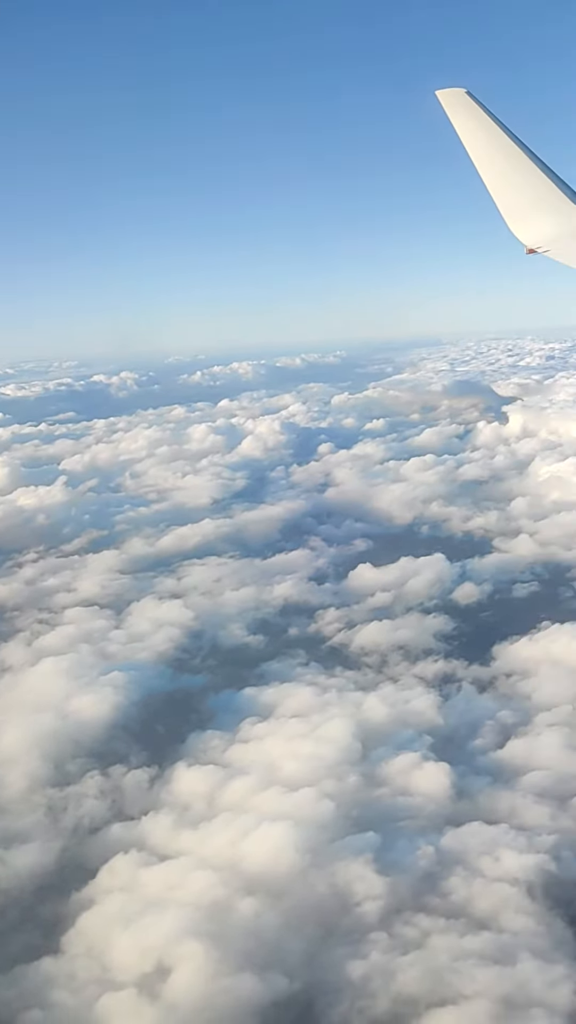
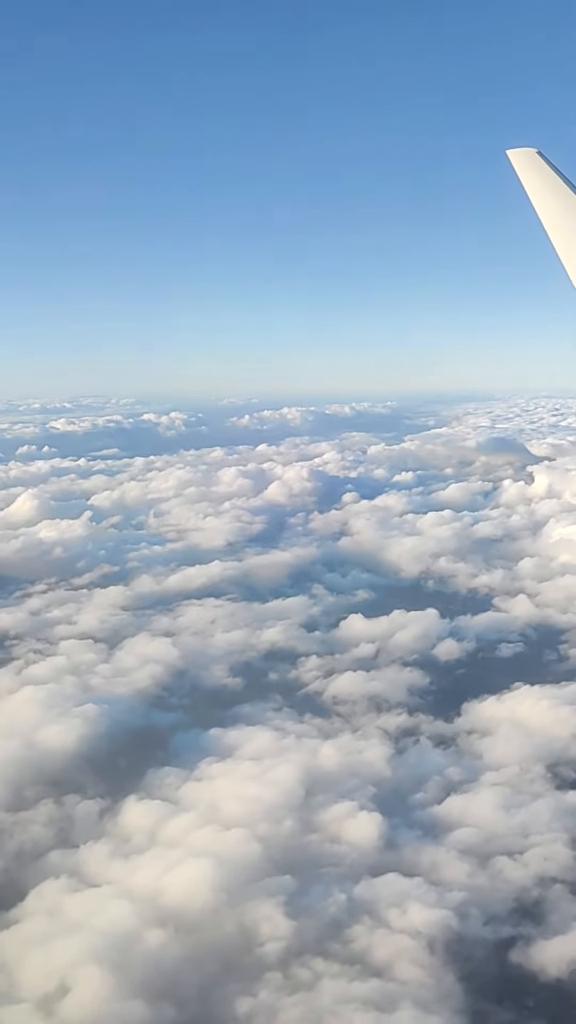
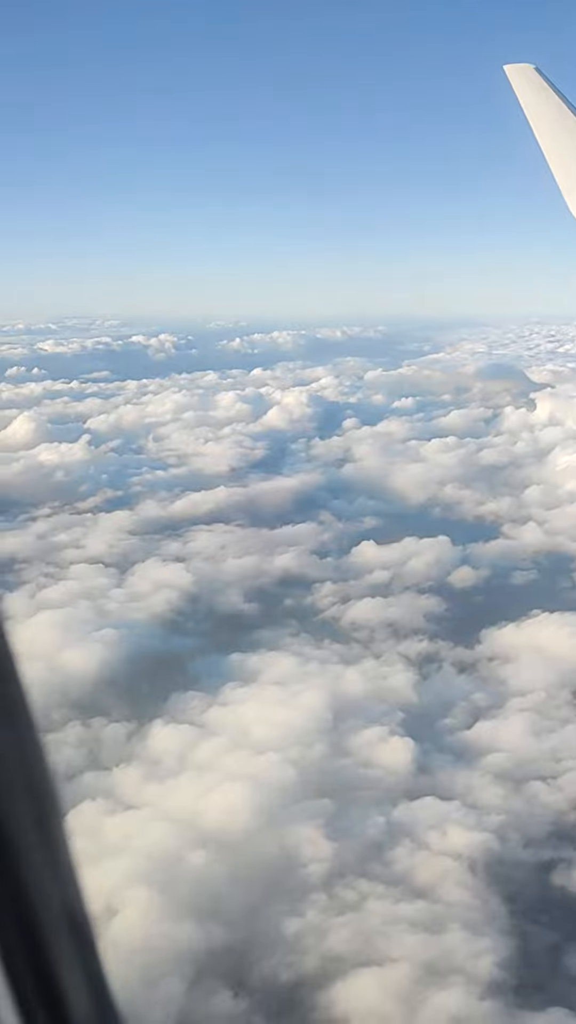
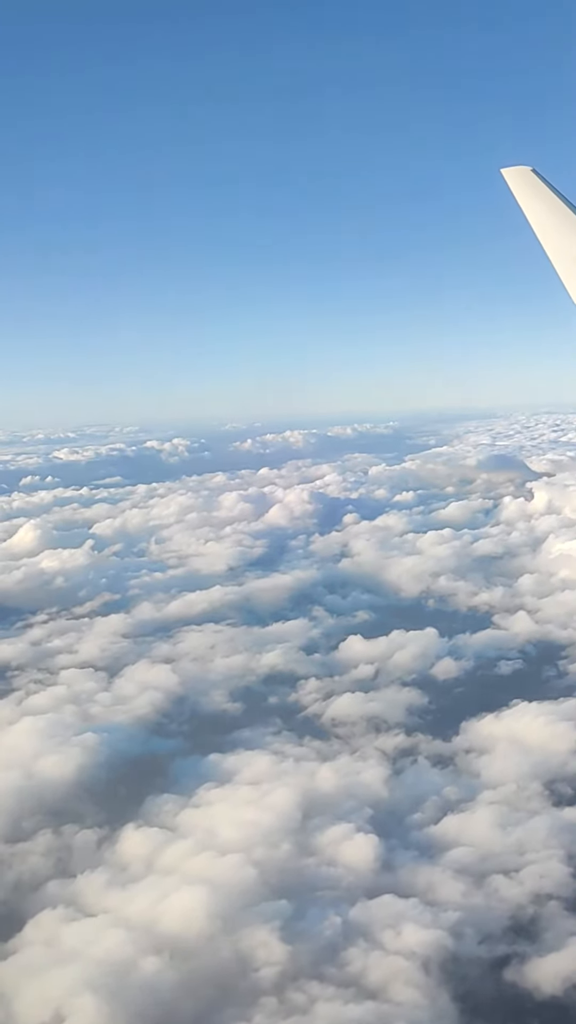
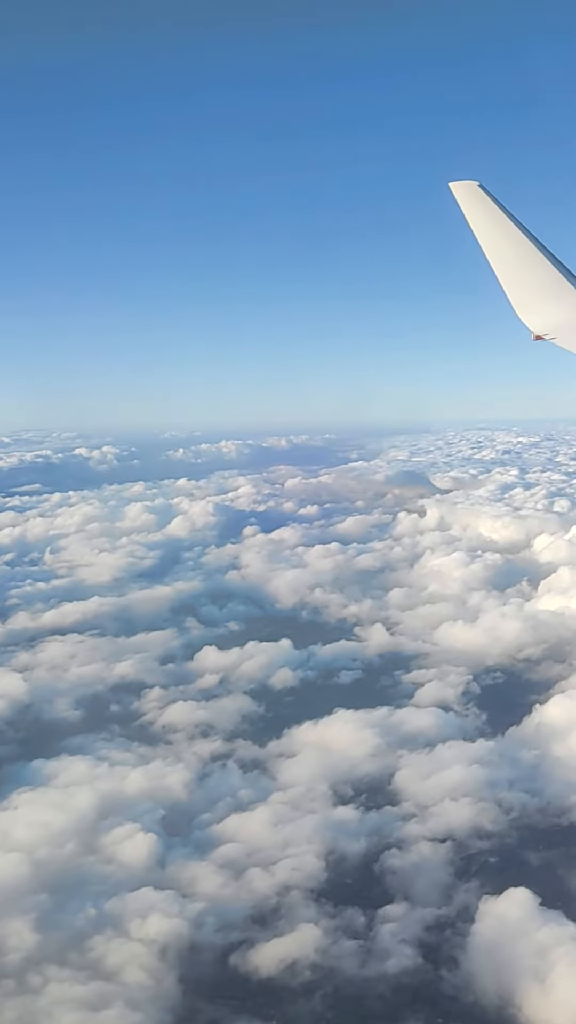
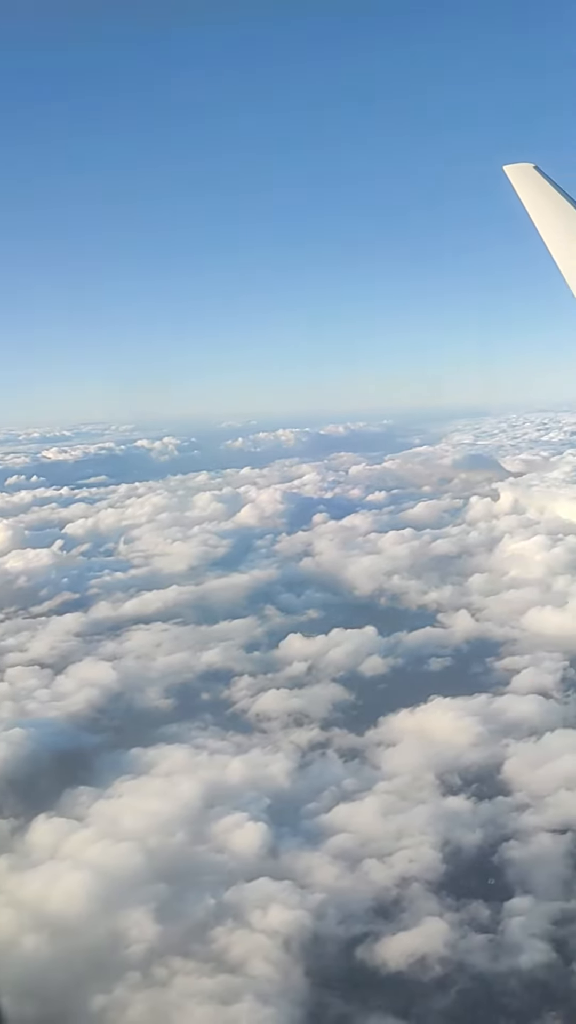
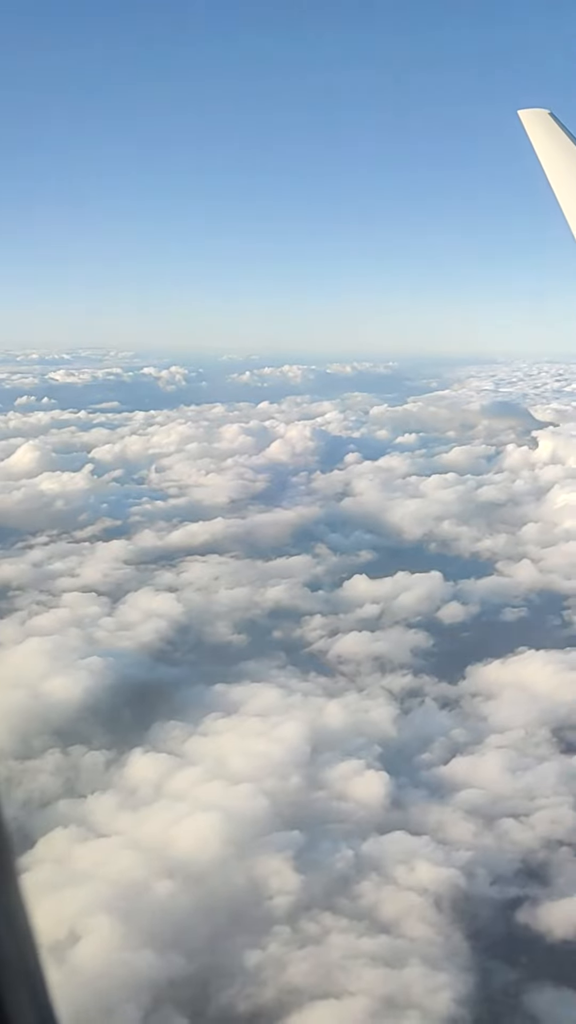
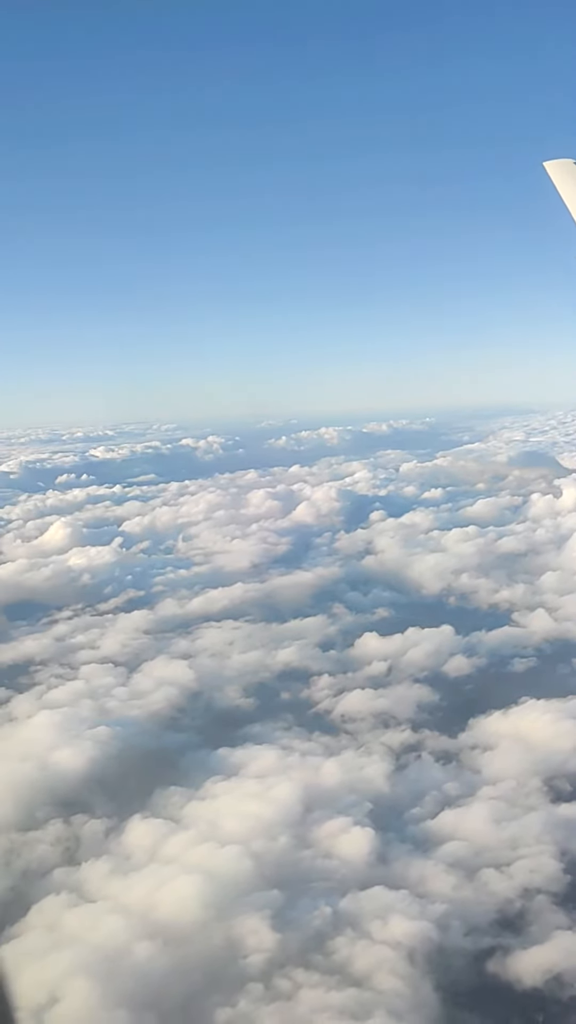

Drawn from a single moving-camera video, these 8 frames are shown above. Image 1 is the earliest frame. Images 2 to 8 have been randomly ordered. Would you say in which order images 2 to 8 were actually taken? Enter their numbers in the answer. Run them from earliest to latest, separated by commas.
3, 7, 2, 4, 8, 6, 5
